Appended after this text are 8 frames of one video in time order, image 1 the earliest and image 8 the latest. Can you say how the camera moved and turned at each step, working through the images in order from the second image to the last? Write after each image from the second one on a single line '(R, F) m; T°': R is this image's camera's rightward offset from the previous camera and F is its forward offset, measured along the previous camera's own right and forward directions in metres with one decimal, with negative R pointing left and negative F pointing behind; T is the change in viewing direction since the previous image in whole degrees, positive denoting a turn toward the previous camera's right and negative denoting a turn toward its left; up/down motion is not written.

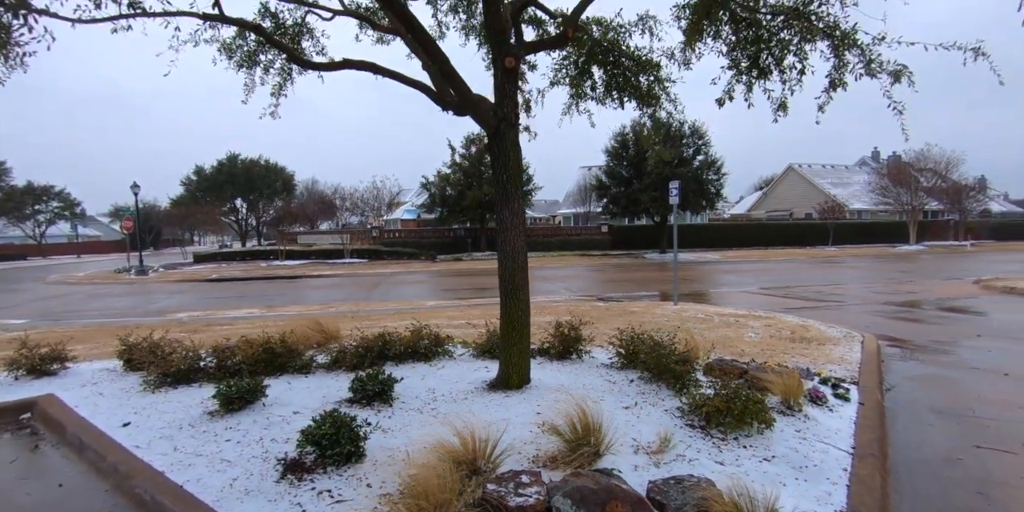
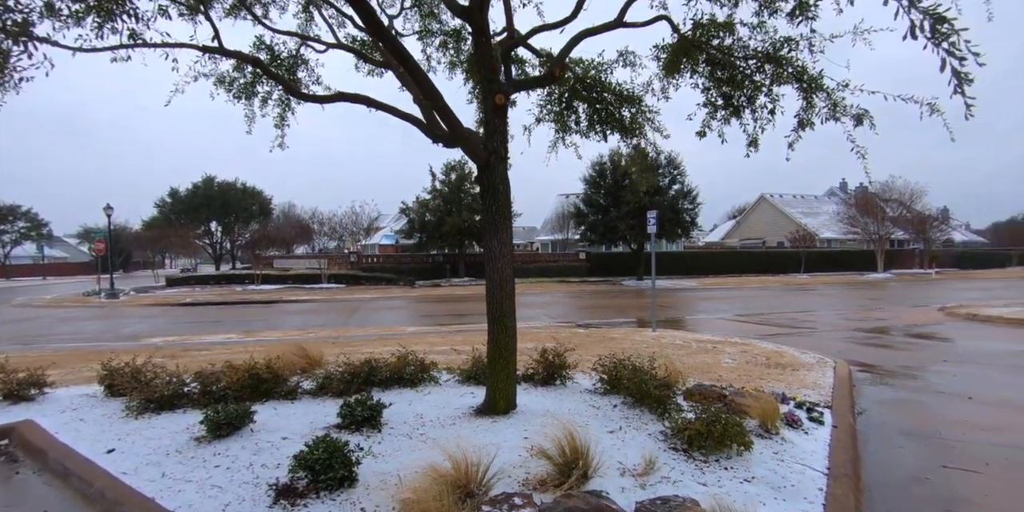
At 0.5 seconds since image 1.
(-0.1, -0.1) m; +2°
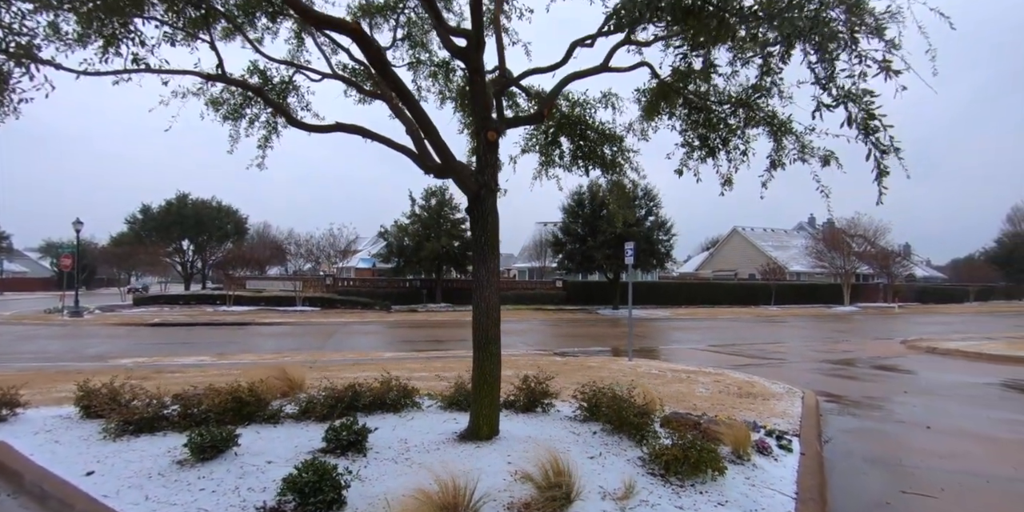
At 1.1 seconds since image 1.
(-0.1, -0.2) m; +2°
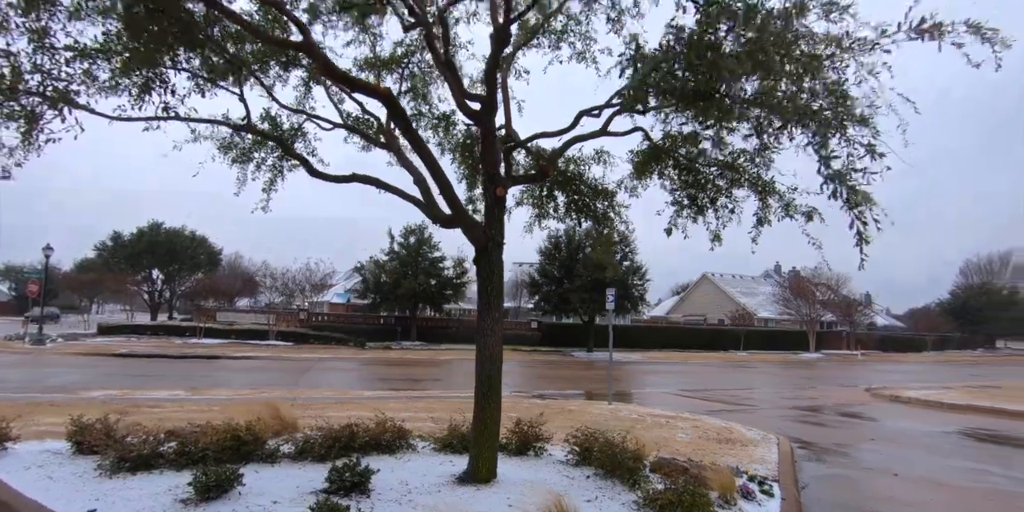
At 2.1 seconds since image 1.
(-0.3, -0.3) m; +3°
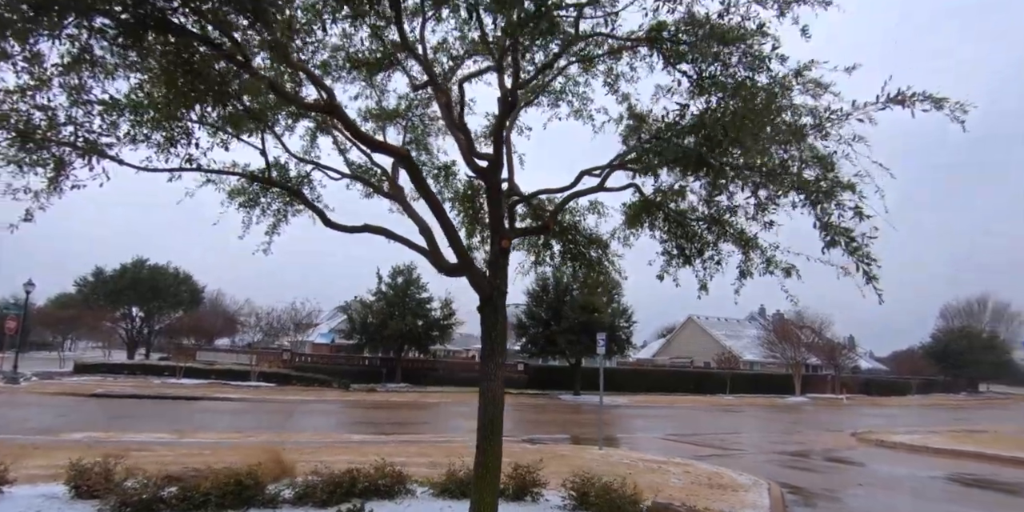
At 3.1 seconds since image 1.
(-0.2, -0.2) m; +1°
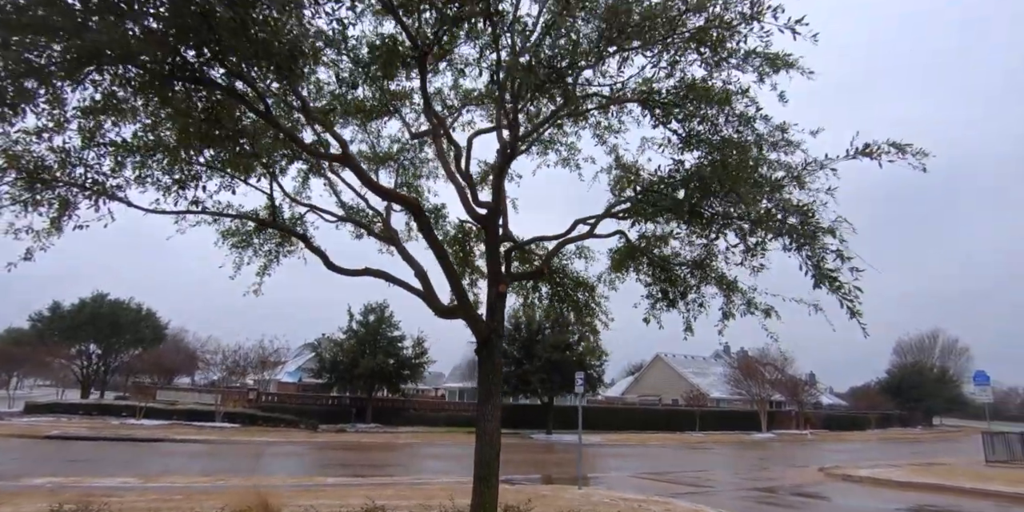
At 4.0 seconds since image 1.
(-0.3, -0.2) m; +3°
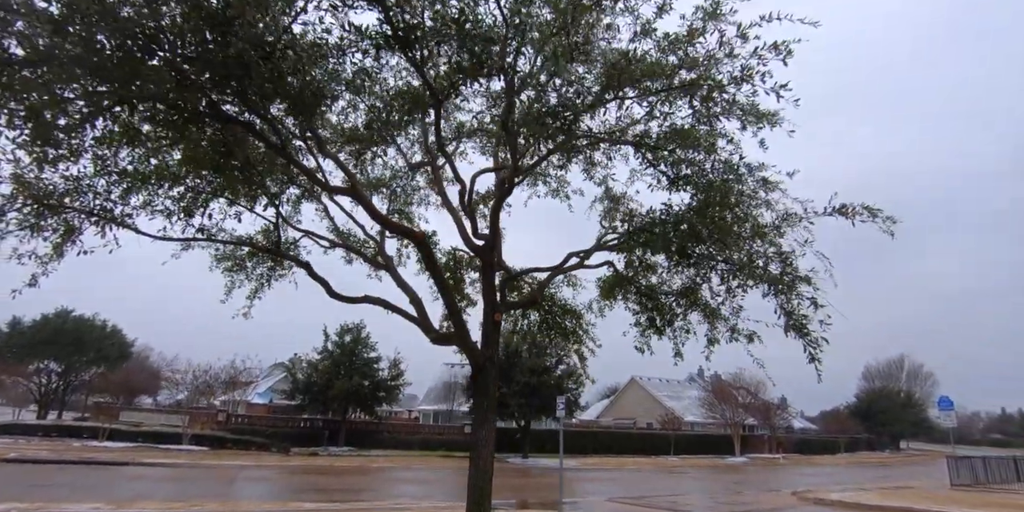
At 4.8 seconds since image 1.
(-0.2, -0.2) m; +2°
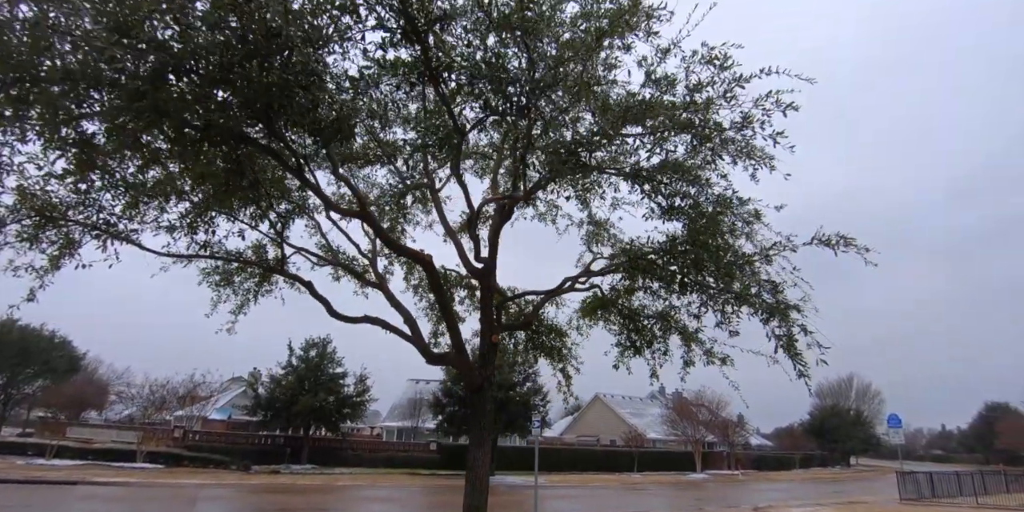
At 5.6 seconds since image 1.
(-0.3, -0.2) m; +4°
